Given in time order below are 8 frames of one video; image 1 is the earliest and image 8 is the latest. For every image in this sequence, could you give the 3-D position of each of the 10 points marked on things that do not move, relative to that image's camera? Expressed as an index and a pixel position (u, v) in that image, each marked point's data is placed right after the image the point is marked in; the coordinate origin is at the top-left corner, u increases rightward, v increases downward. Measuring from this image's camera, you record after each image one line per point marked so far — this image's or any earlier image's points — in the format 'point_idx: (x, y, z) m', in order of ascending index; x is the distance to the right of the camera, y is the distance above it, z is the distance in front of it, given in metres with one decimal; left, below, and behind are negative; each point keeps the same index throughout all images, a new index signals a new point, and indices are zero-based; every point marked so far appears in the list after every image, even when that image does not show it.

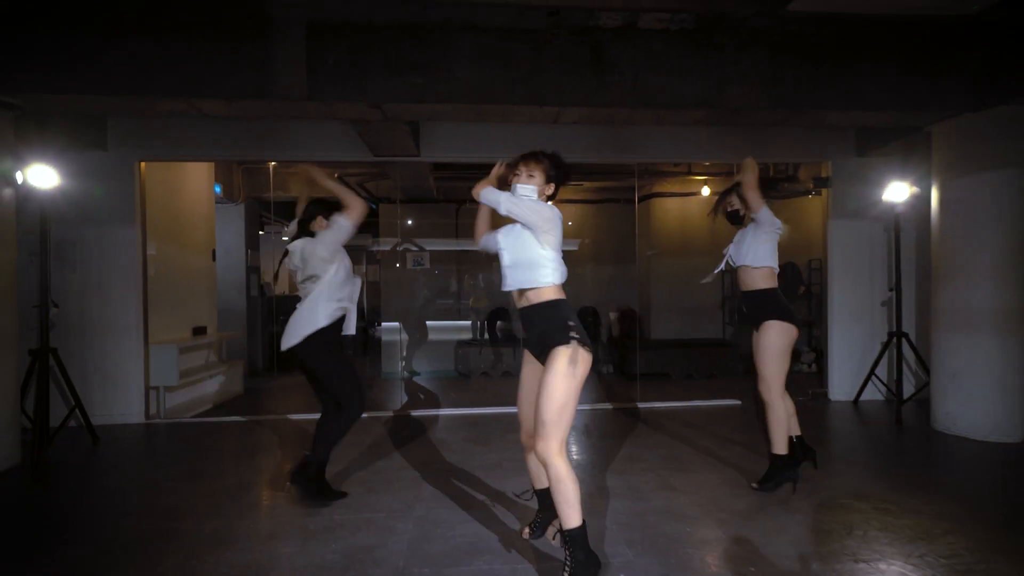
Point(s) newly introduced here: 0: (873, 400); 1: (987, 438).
0: (+3.6, -1.1, +5.8) m
1: (+3.7, -1.2, +4.6) m
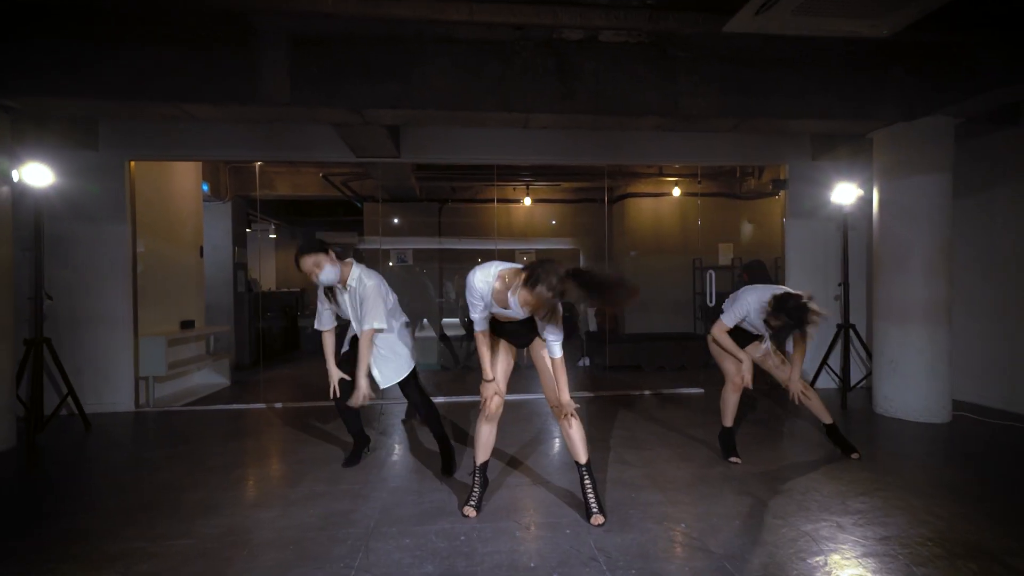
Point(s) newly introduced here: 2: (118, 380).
0: (+3.3, -1.1, +6.2) m
1: (+3.4, -1.1, +5.0) m
2: (-3.7, -0.9, +5.6) m
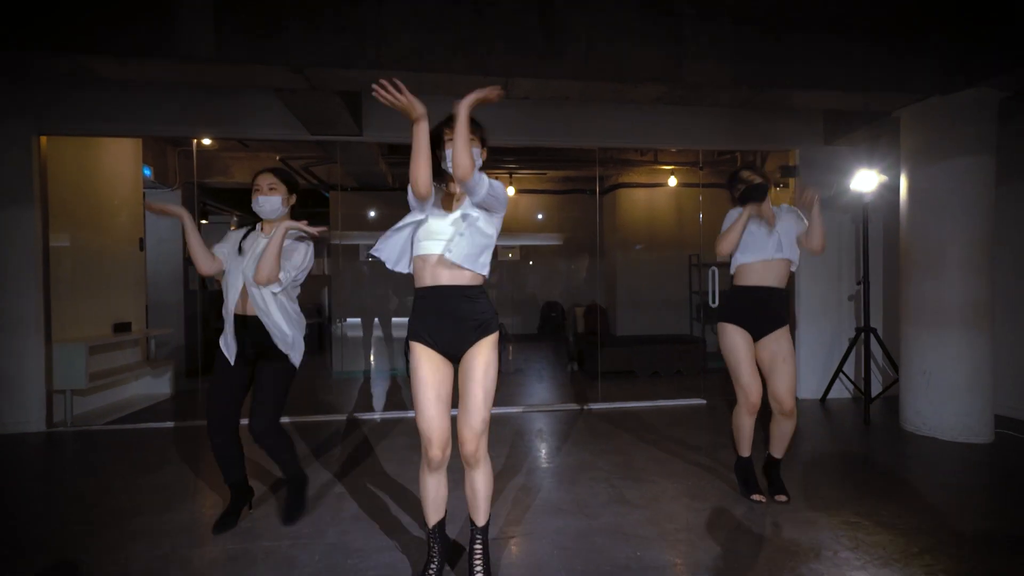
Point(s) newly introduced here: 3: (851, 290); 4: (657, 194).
0: (+3.1, -1.1, +5.5) m
1: (+3.3, -1.1, +4.4) m
2: (-3.9, -0.8, +4.8) m
3: (+3.2, 0.0, +5.5) m
4: (+1.8, +1.2, +7.2) m
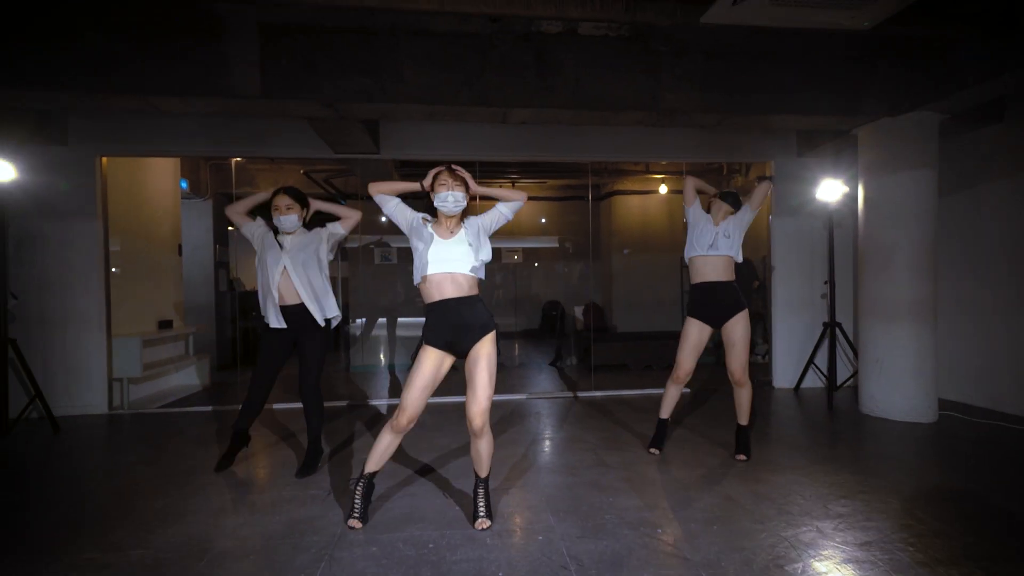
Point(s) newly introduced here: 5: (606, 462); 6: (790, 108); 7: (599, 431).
0: (+3.1, -1.0, +6.1) m
1: (+3.3, -1.1, +5.0) m
2: (-3.9, -0.8, +5.5) m
3: (+3.2, 0.0, +6.1) m
4: (+1.8, +1.2, +7.8) m
5: (+0.6, -1.1, +3.8) m
6: (+2.2, +1.4, +4.6) m
7: (+0.7, -1.1, +4.7) m
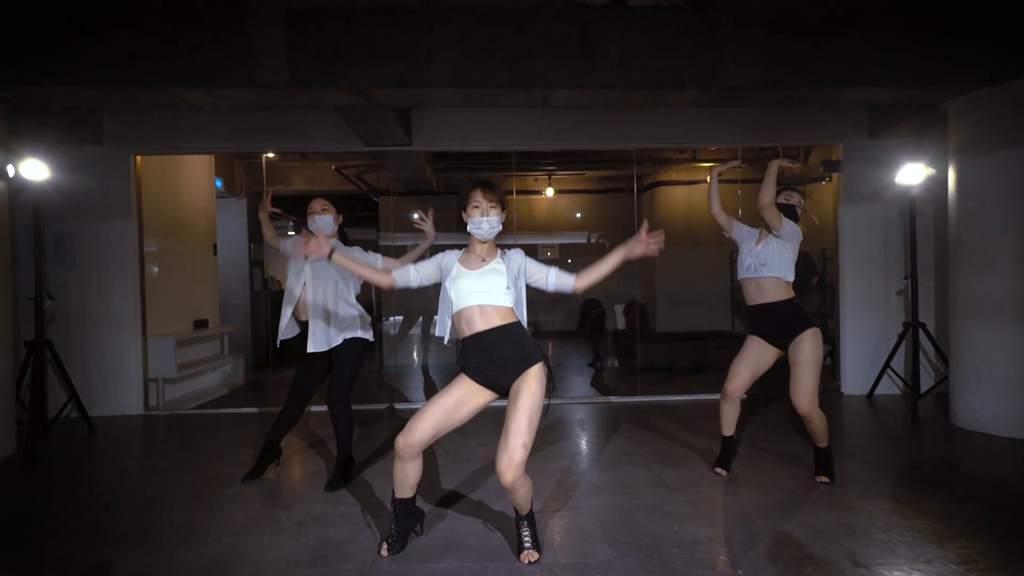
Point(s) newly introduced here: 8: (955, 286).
0: (+3.5, -1.0, +5.6) m
1: (+3.6, -1.0, +4.4) m
2: (-3.5, -0.9, +5.4) m
3: (+3.6, 0.0, +5.5) m
4: (+2.3, +1.2, +7.4) m
5: (+0.9, -1.1, +3.4) m
6: (+2.5, +1.5, +4.2) m
7: (+1.0, -1.1, +4.3) m
8: (+3.5, 0.0, +4.7) m
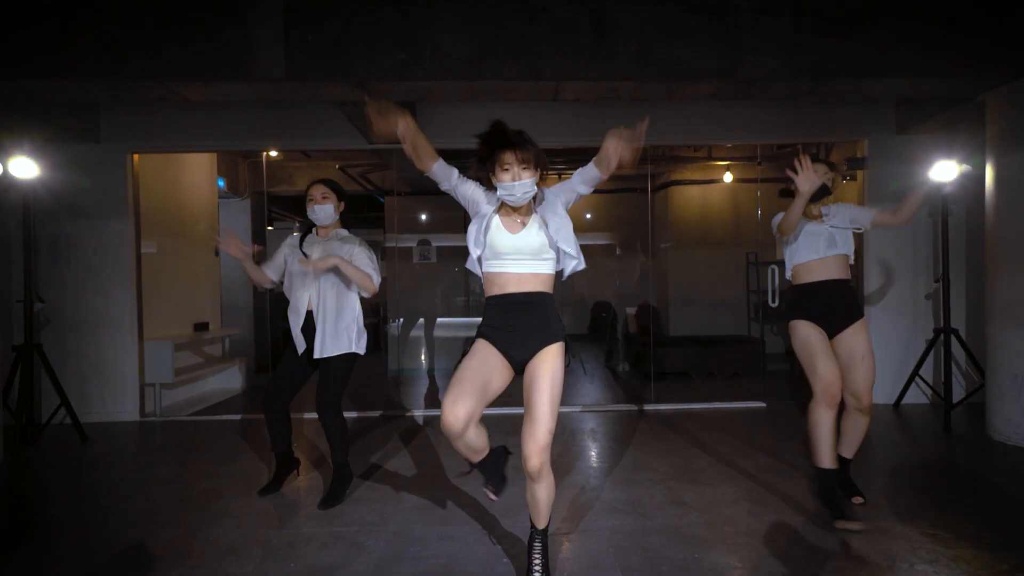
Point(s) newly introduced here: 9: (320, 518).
0: (+3.6, -1.0, +5.3) m
1: (+3.7, -1.1, +4.2) m
2: (-3.4, -0.9, +5.2) m
3: (+3.7, 0.0, +5.3) m
4: (+2.4, +1.2, +7.1) m
5: (+0.9, -1.1, +3.2) m
6: (+2.5, +1.4, +3.9) m
7: (+1.1, -1.1, +4.1) m
8: (+3.5, 0.0, +4.4) m
9: (-1.0, -1.2, +3.1) m
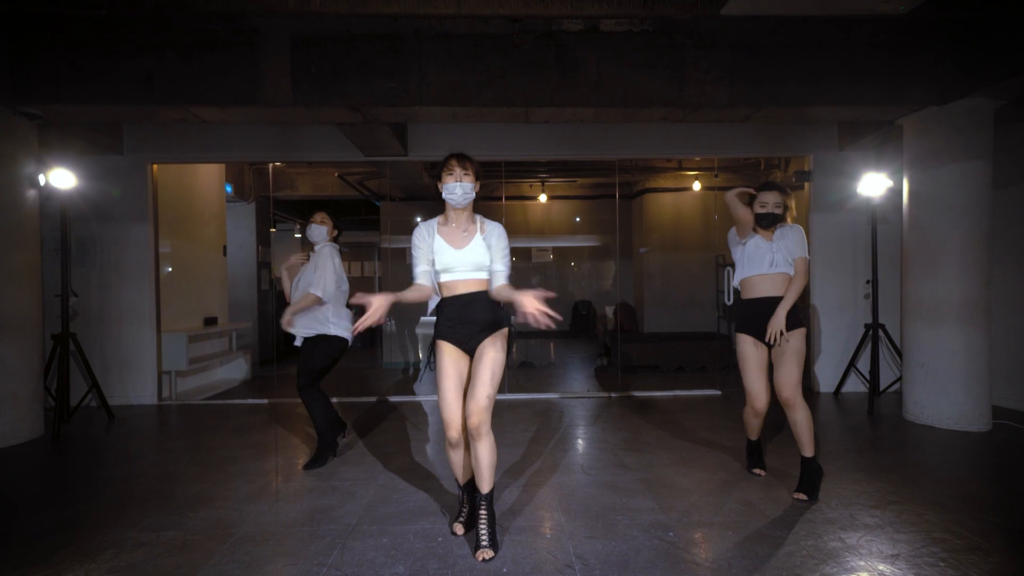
0: (+3.4, -1.0, +5.9) m
1: (+3.5, -1.1, +4.8) m
2: (-3.6, -0.8, +5.8) m
3: (+3.5, 0.0, +5.9) m
4: (+2.2, +1.2, +7.7) m
5: (+0.7, -1.1, +3.8) m
6: (+2.4, +1.4, +4.5) m
7: (+0.9, -1.1, +4.6) m
8: (+3.3, 0.0, +5.0) m
9: (-1.2, -1.2, +3.7) m
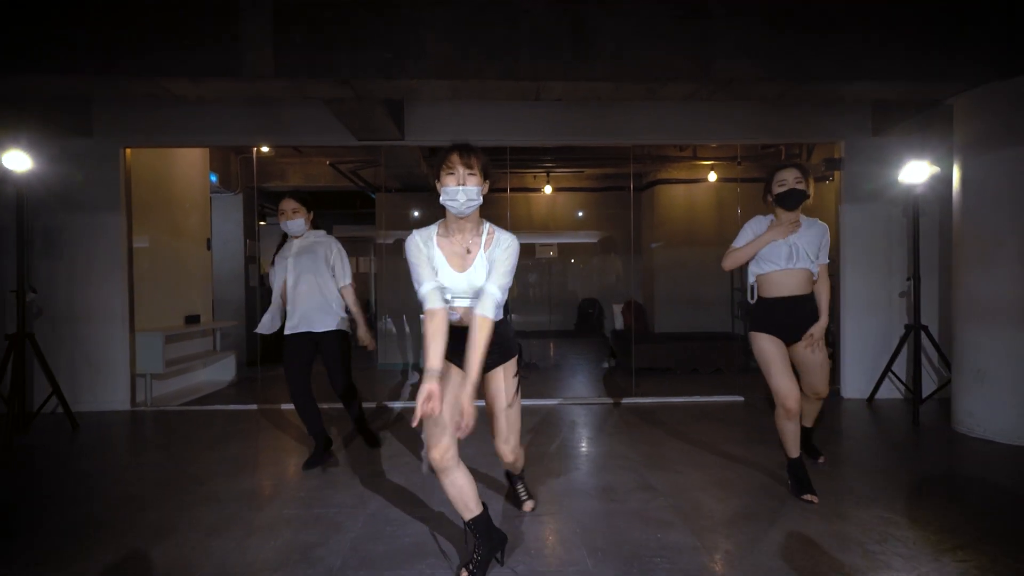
0: (+3.5, -1.0, +5.5) m
1: (+3.5, -1.1, +4.3) m
2: (-3.6, -0.8, +5.3) m
3: (+3.6, 0.0, +5.4) m
4: (+2.3, +1.2, +7.3) m
5: (+0.8, -1.1, +3.3) m
6: (+2.4, +1.5, +4.1) m
7: (+0.9, -1.1, +4.2) m
8: (+3.4, 0.0, +4.5) m
9: (-1.1, -1.1, +3.2) m
